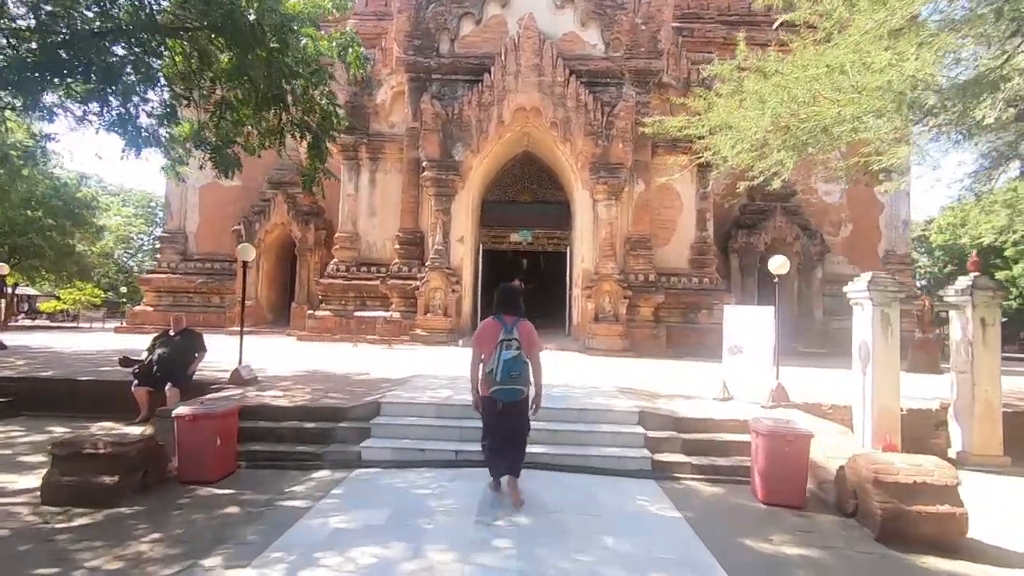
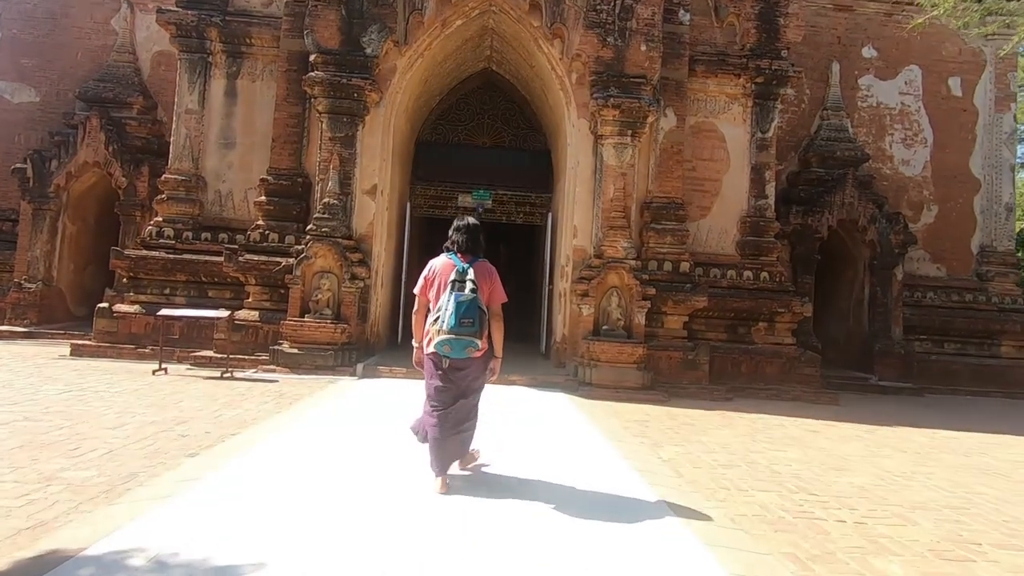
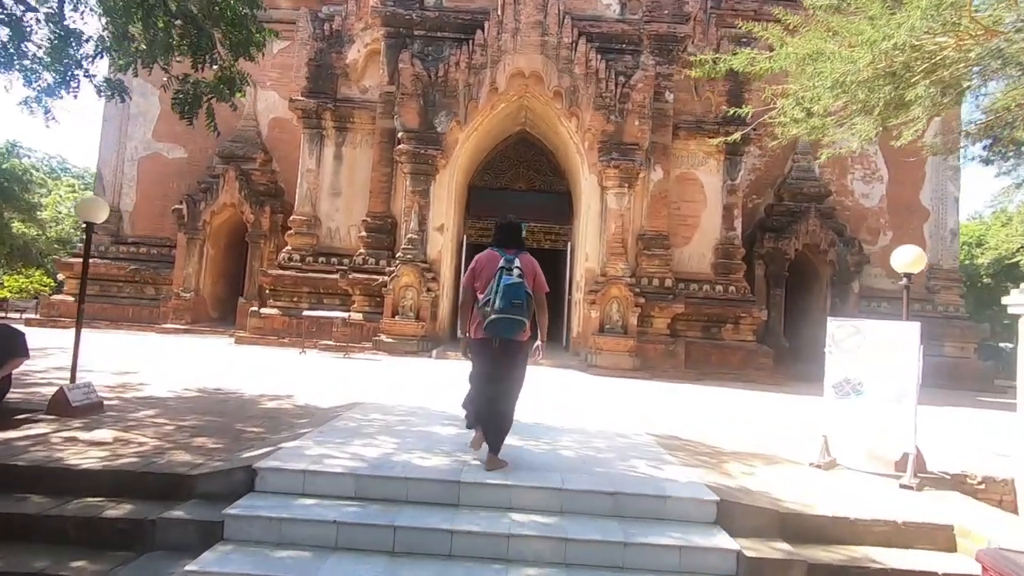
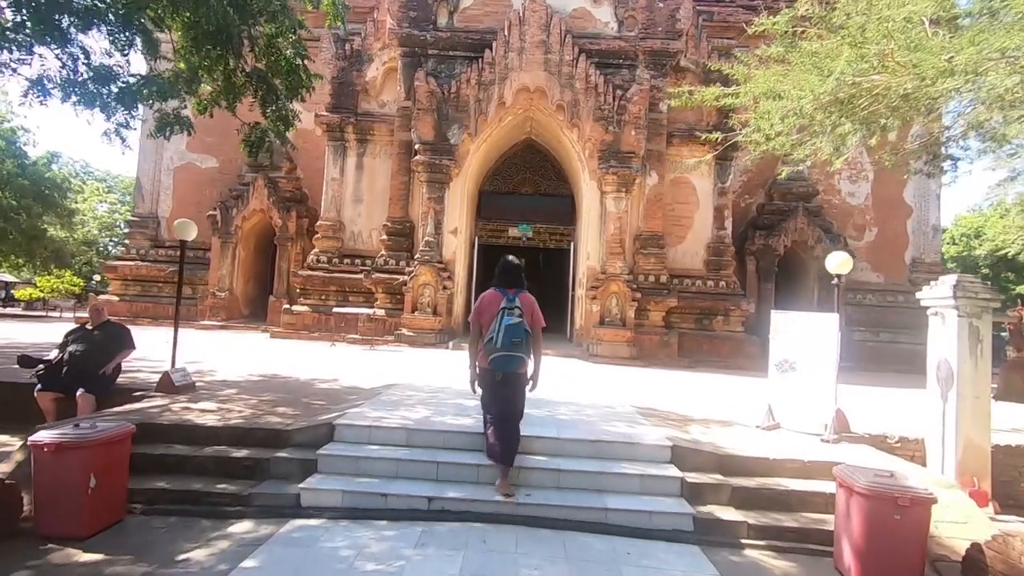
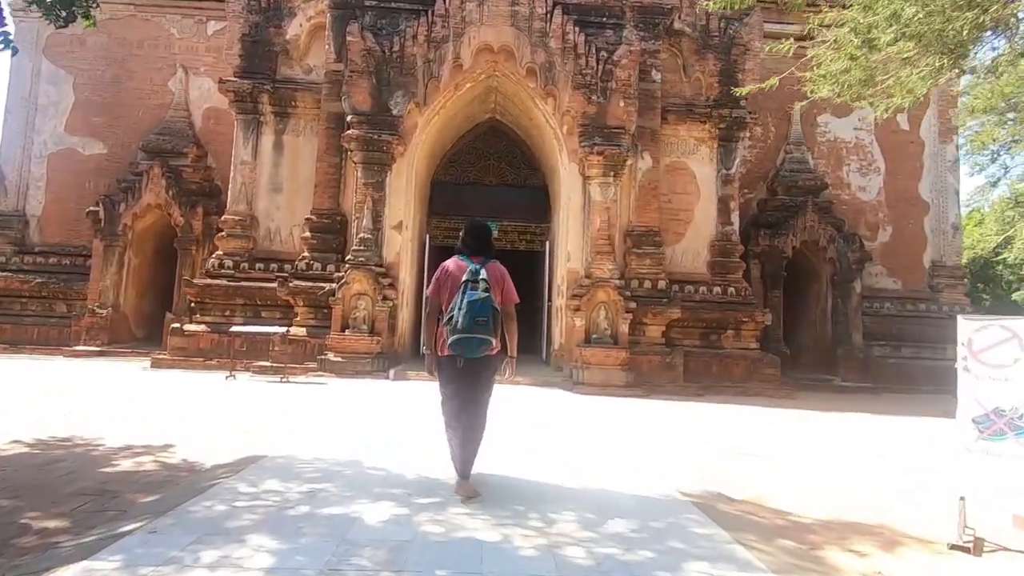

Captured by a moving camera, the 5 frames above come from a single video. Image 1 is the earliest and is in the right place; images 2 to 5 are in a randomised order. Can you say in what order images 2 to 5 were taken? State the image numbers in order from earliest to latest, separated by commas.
4, 3, 5, 2
